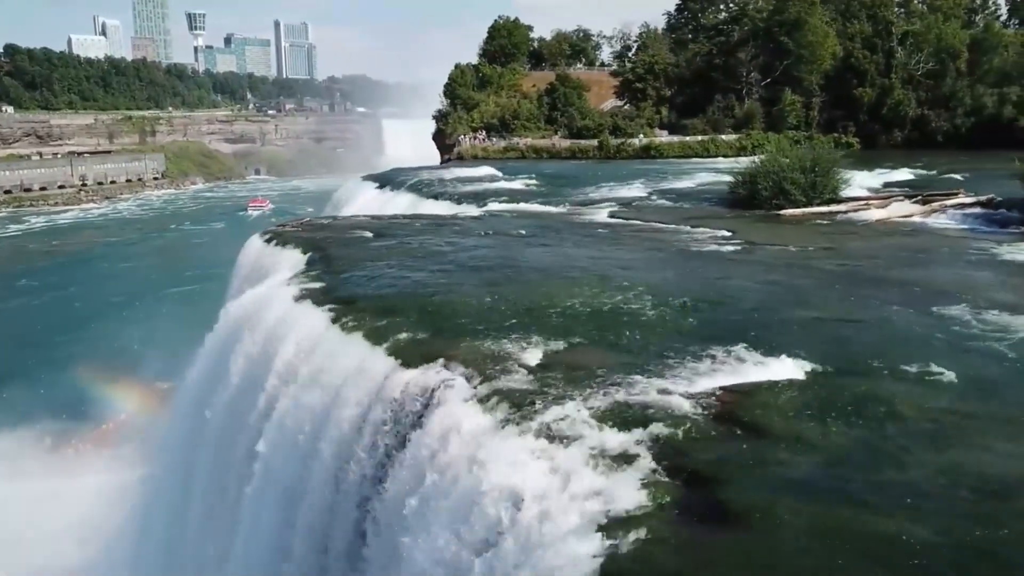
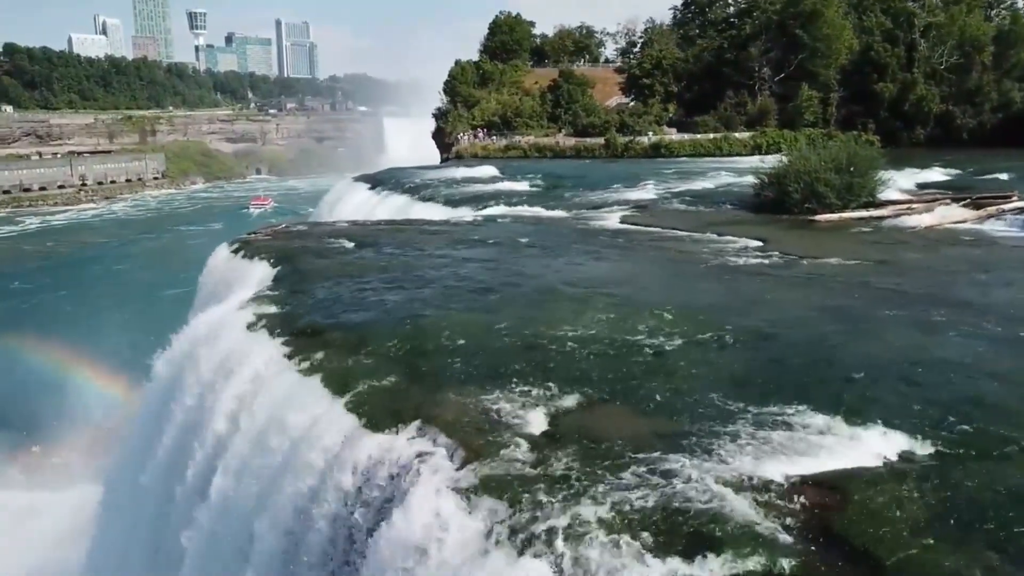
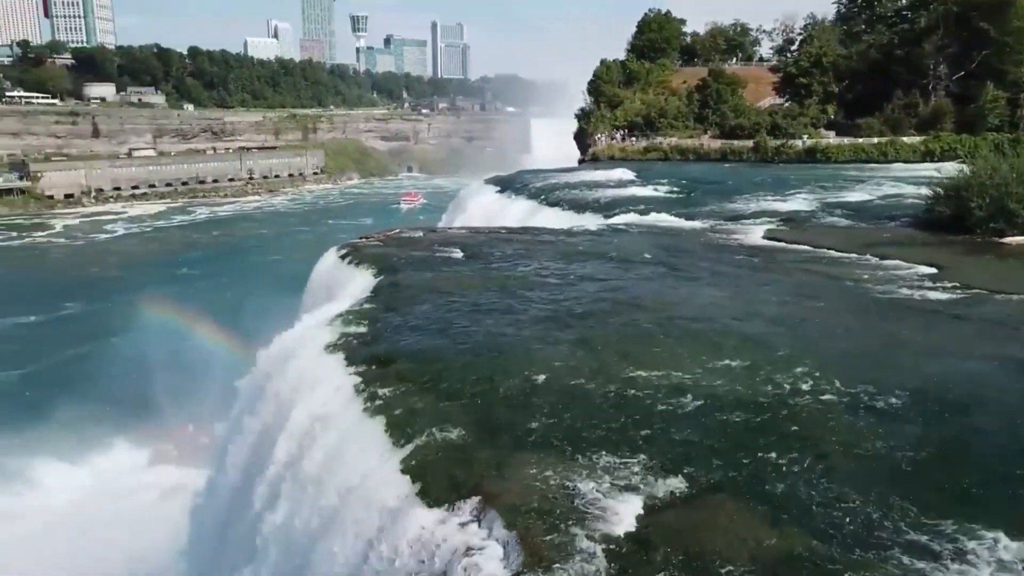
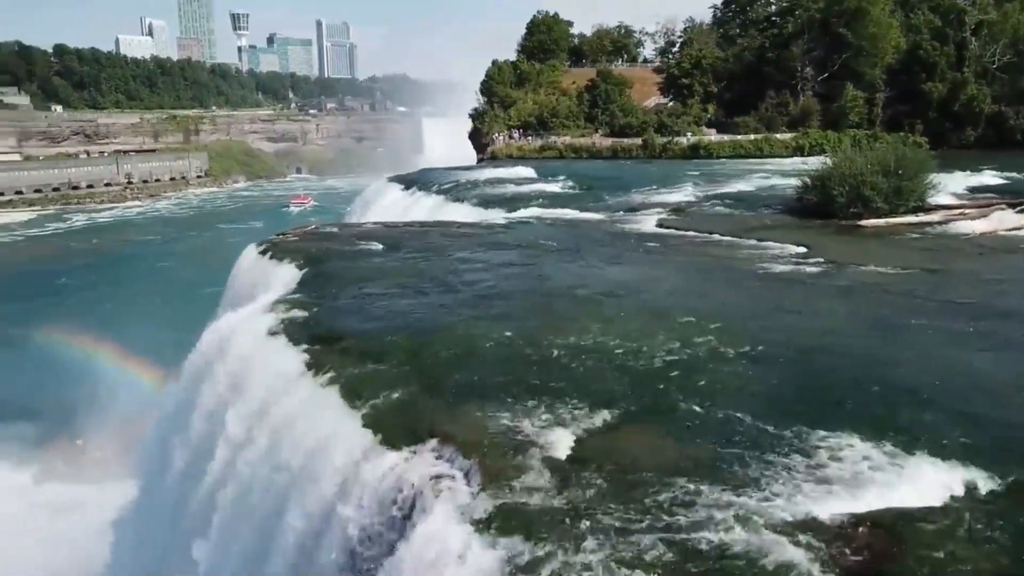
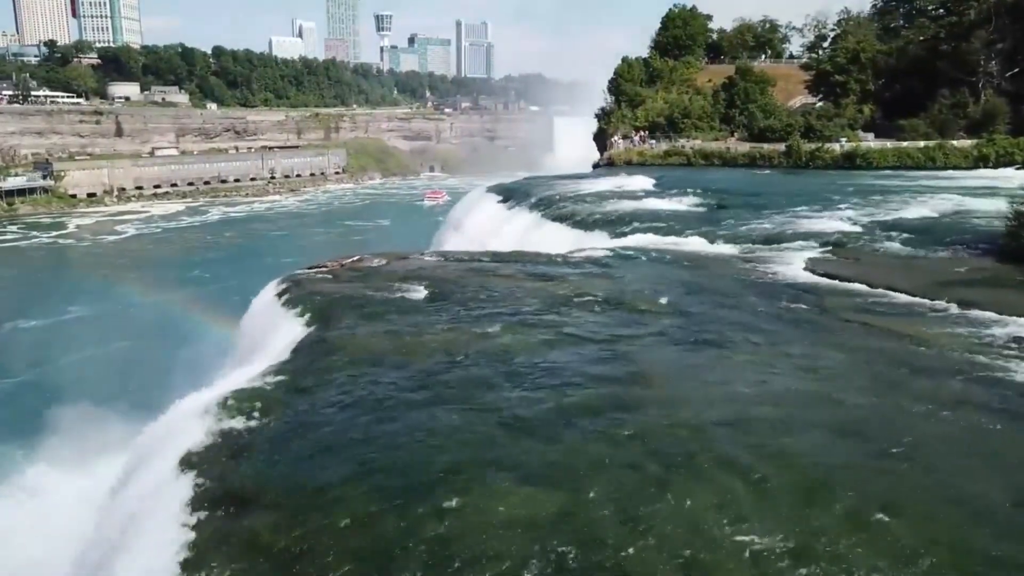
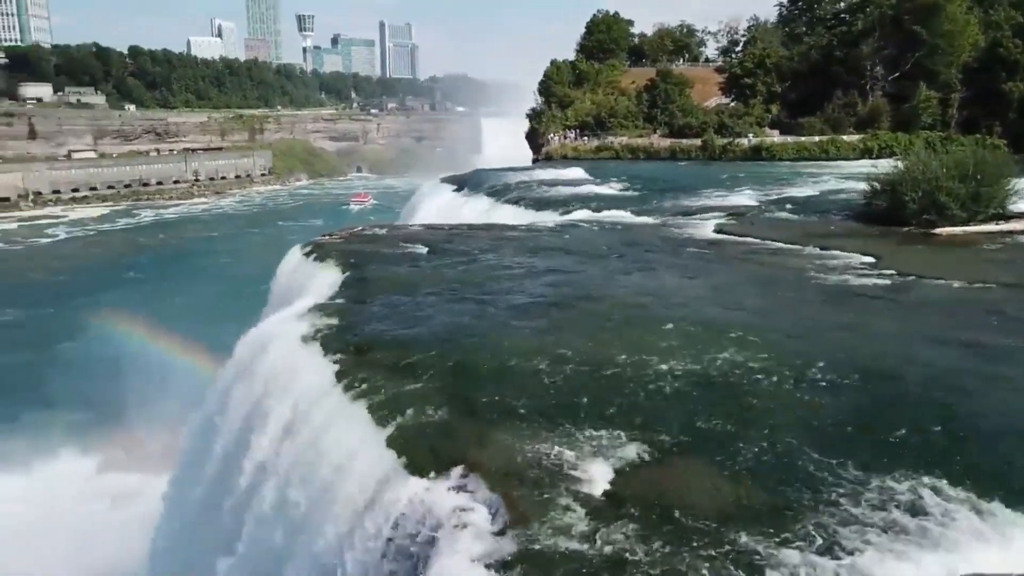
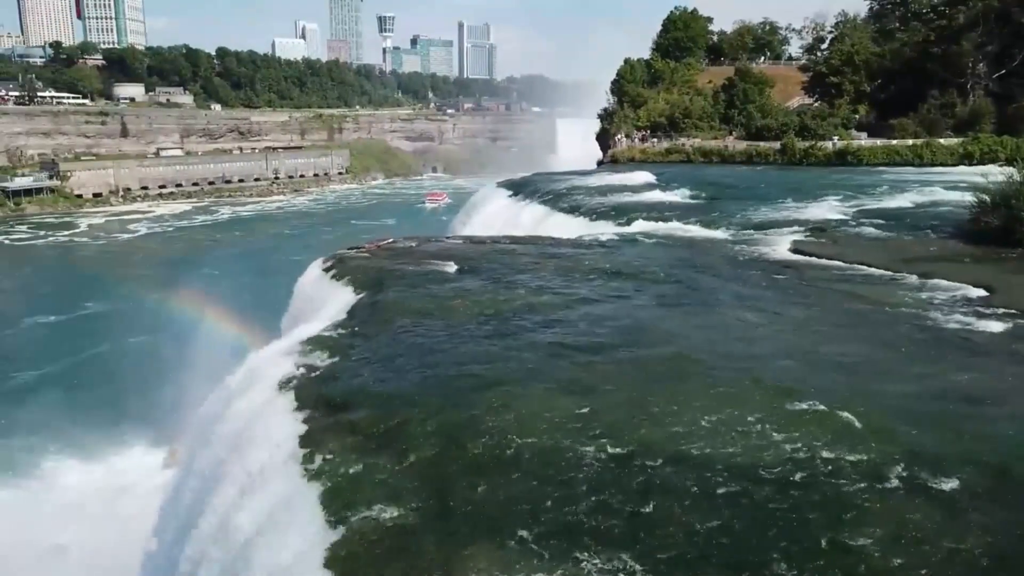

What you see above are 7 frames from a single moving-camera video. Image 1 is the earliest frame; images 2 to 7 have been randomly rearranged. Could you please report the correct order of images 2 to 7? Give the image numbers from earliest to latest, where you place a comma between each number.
2, 4, 6, 3, 7, 5
